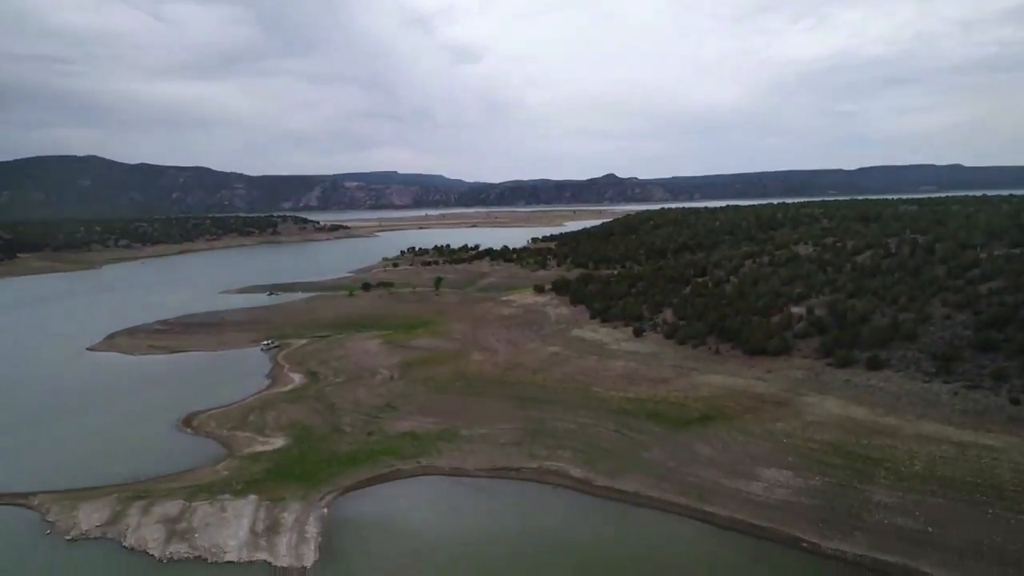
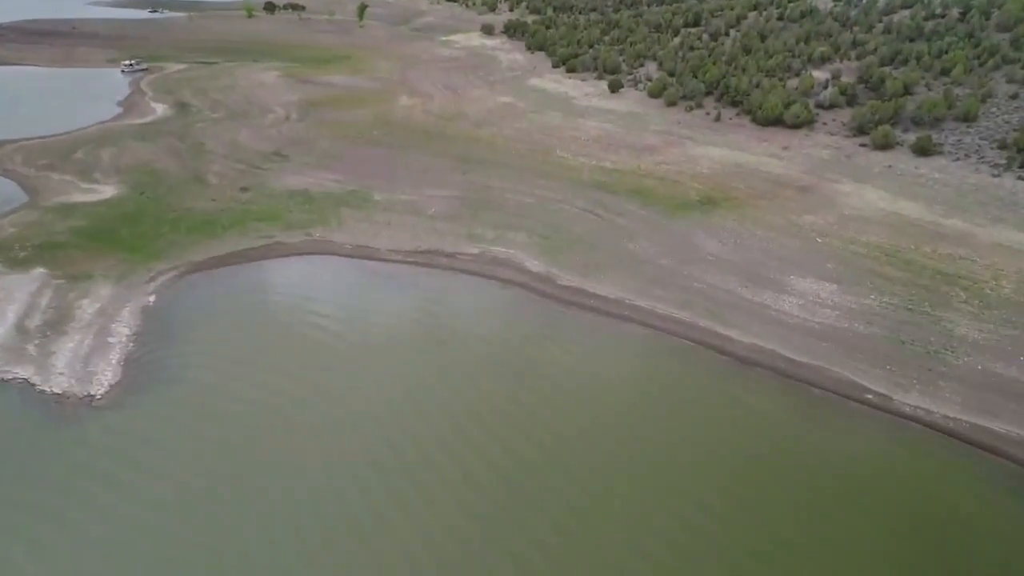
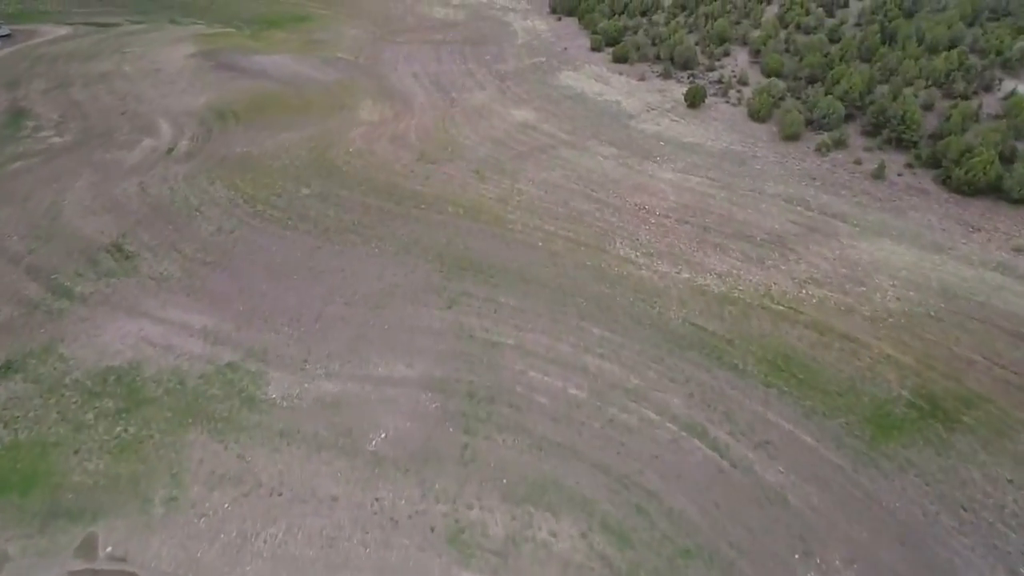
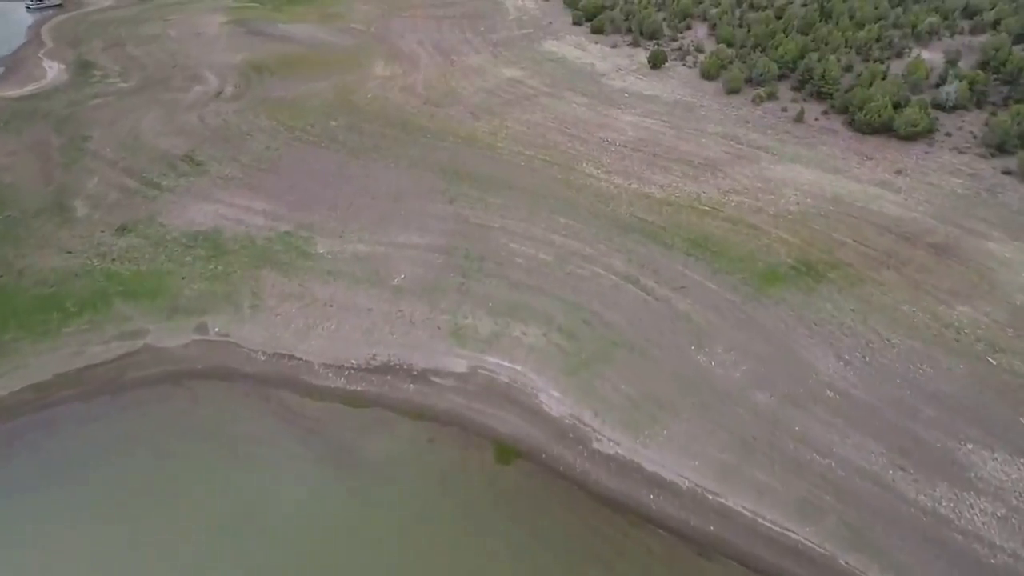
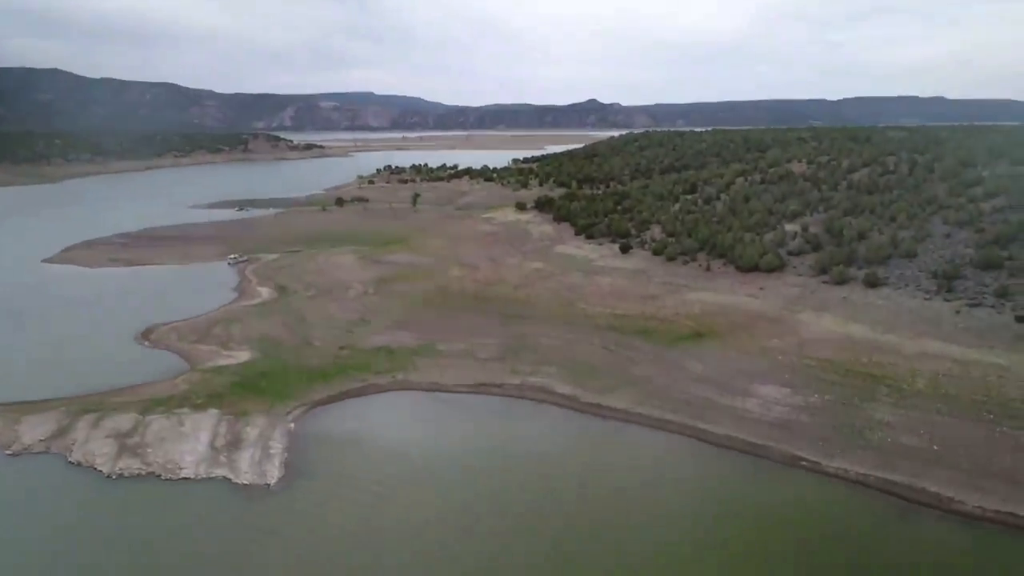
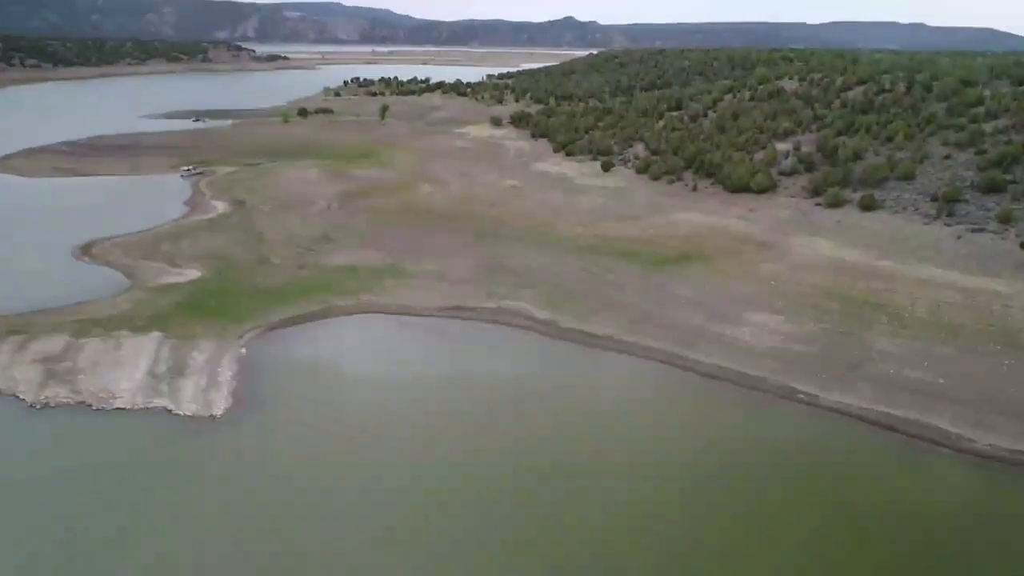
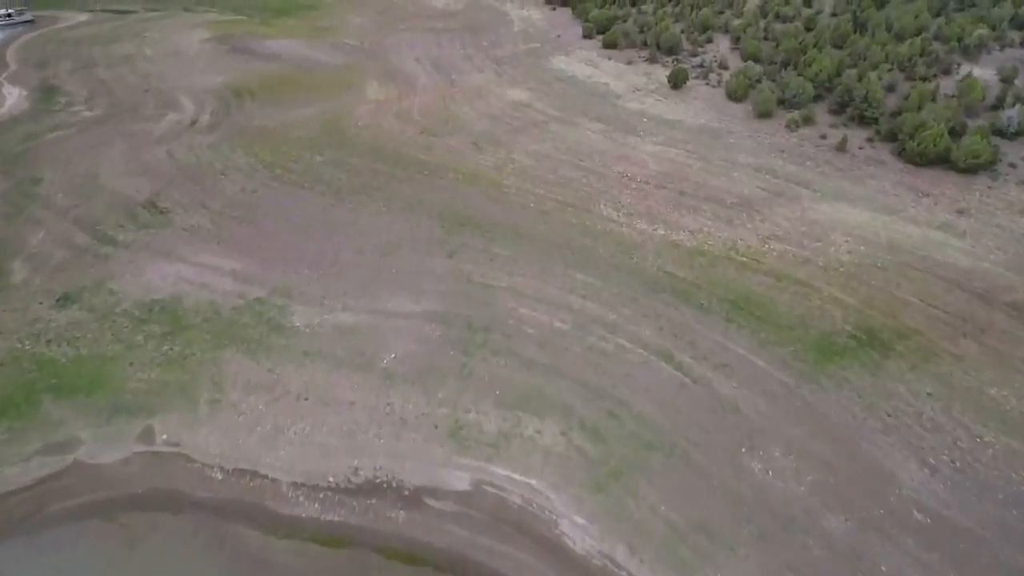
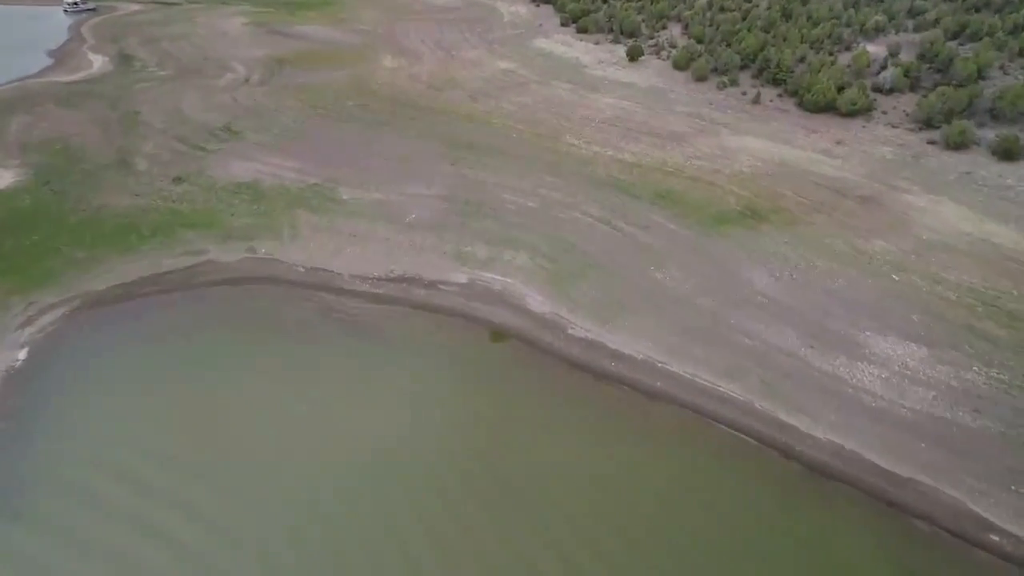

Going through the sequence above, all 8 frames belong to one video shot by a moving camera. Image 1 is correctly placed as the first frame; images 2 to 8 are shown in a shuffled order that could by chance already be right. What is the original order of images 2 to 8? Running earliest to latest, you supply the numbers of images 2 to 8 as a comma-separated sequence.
5, 6, 2, 8, 4, 7, 3
